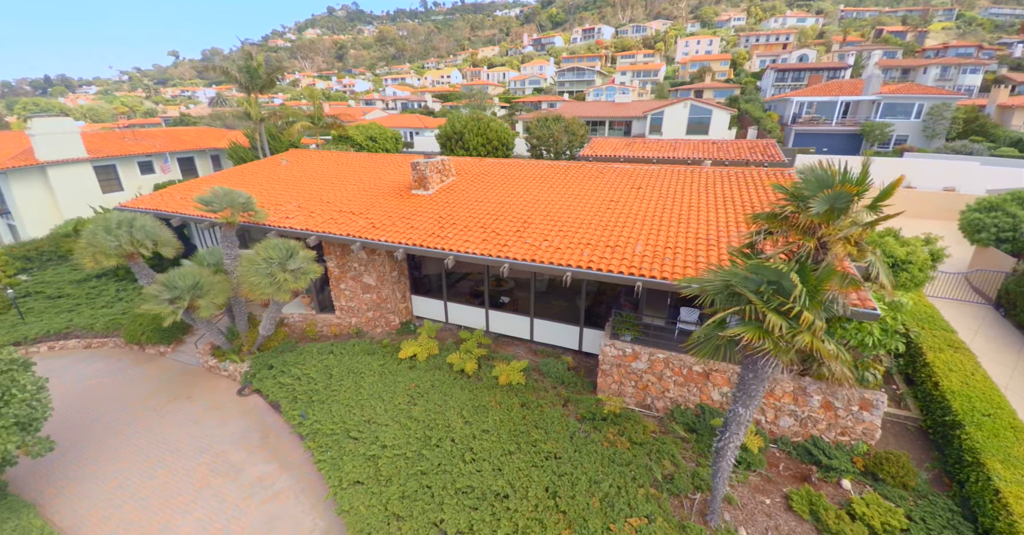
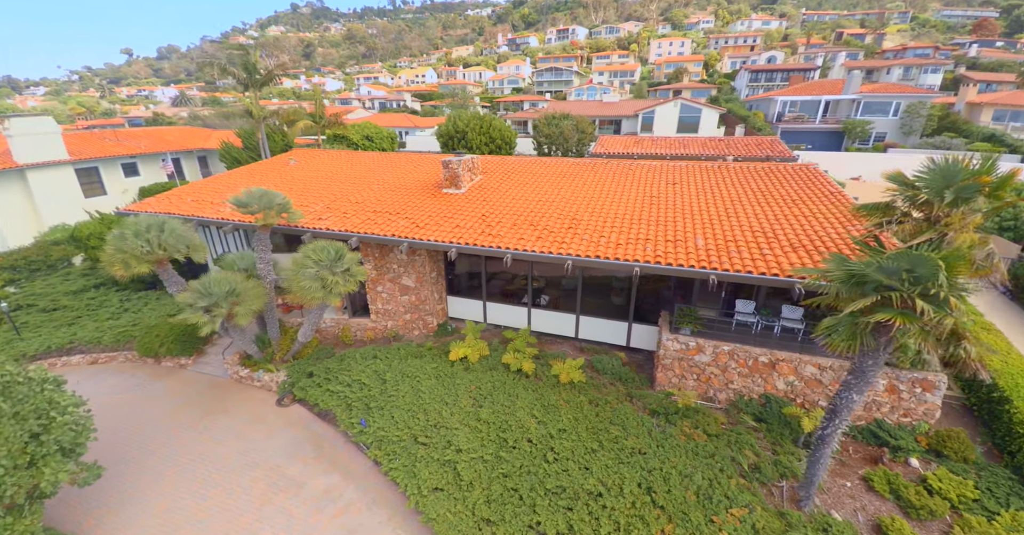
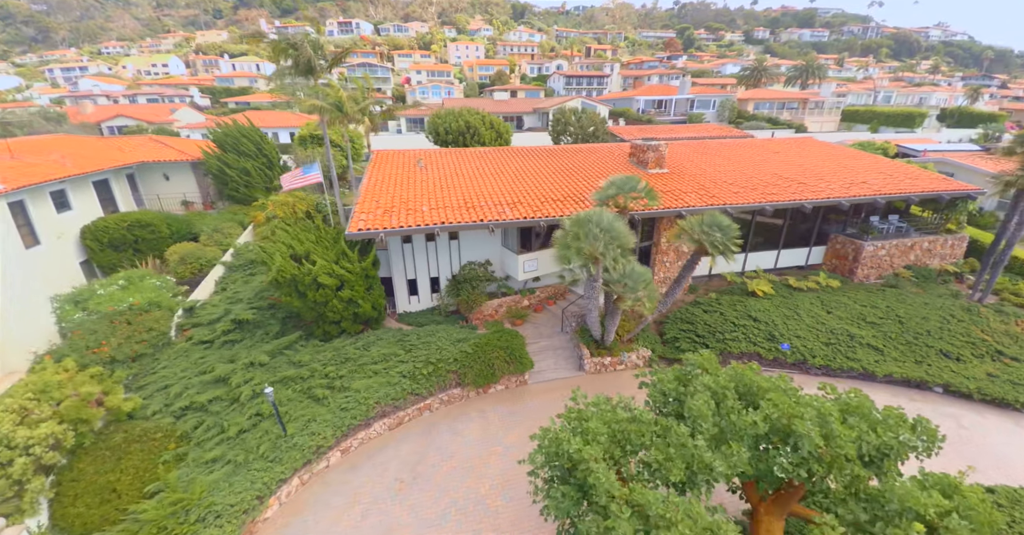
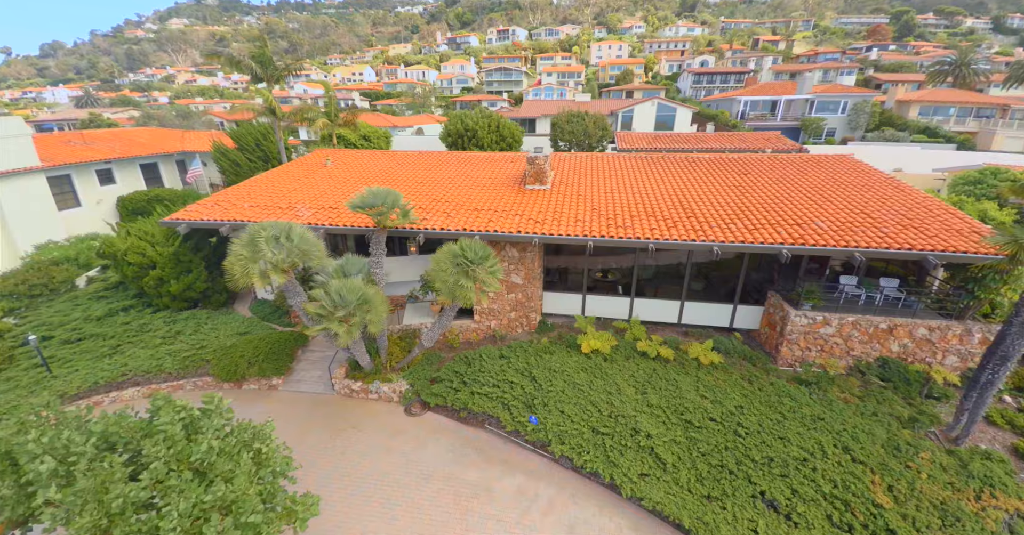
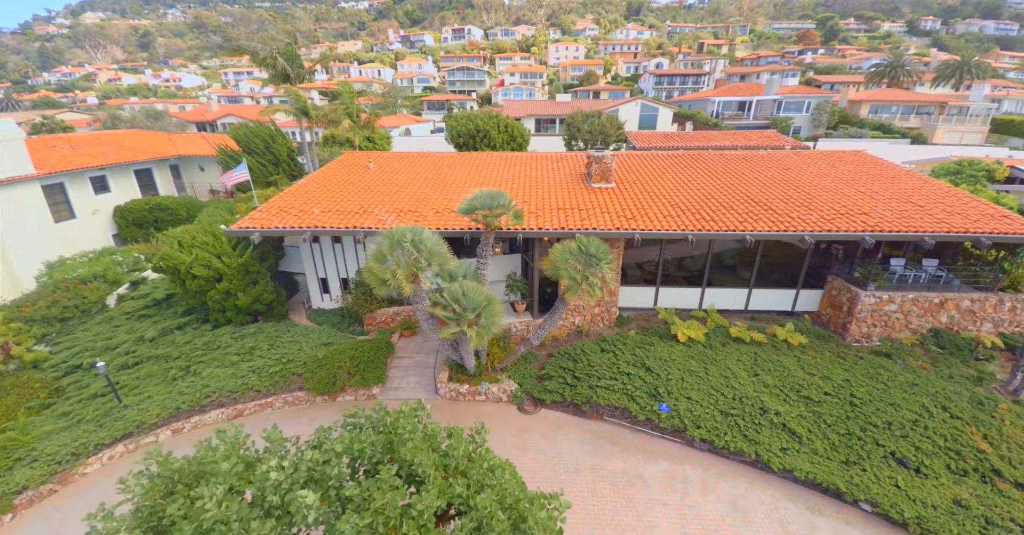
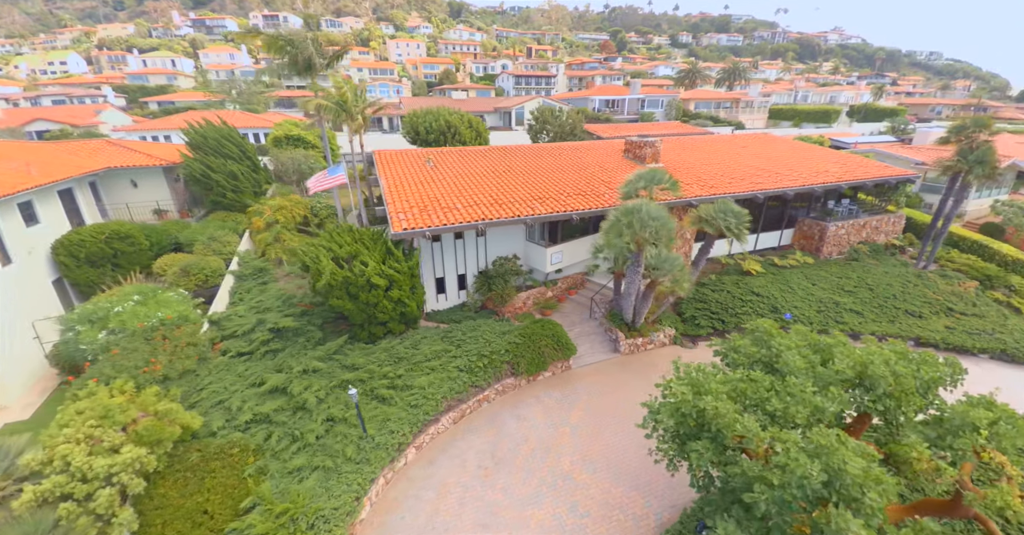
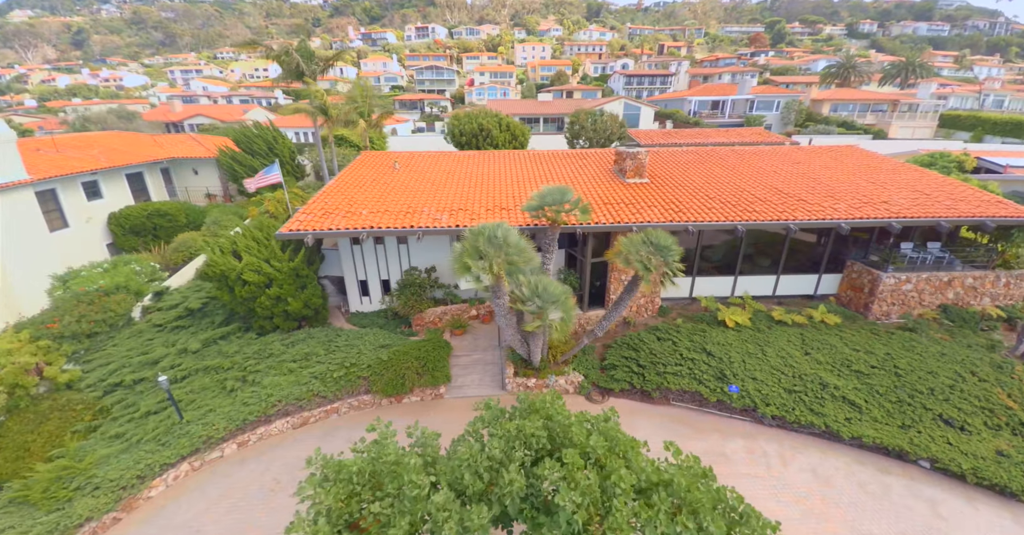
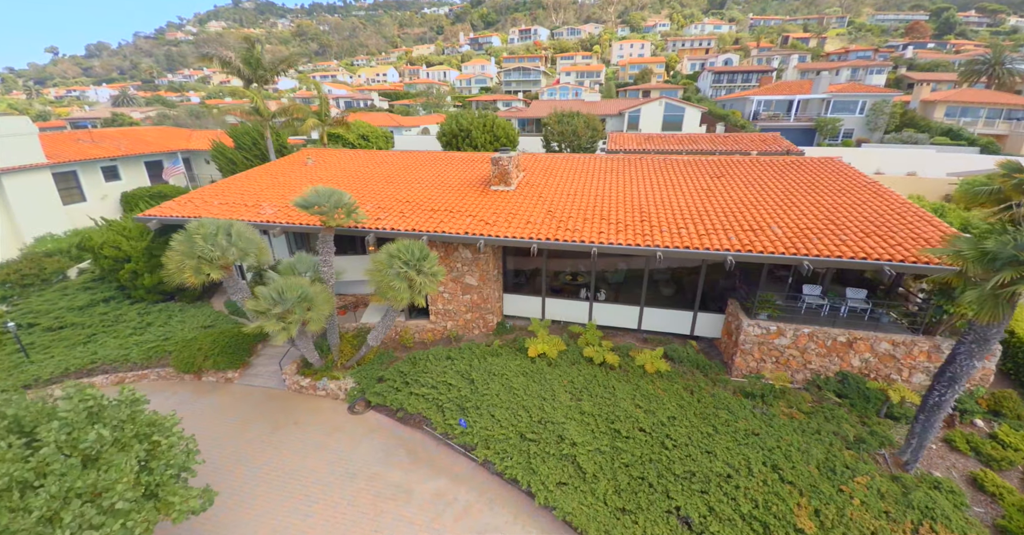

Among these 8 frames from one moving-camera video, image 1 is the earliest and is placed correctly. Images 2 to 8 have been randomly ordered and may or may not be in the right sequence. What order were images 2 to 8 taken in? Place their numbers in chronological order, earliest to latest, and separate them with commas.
2, 8, 4, 5, 7, 3, 6
